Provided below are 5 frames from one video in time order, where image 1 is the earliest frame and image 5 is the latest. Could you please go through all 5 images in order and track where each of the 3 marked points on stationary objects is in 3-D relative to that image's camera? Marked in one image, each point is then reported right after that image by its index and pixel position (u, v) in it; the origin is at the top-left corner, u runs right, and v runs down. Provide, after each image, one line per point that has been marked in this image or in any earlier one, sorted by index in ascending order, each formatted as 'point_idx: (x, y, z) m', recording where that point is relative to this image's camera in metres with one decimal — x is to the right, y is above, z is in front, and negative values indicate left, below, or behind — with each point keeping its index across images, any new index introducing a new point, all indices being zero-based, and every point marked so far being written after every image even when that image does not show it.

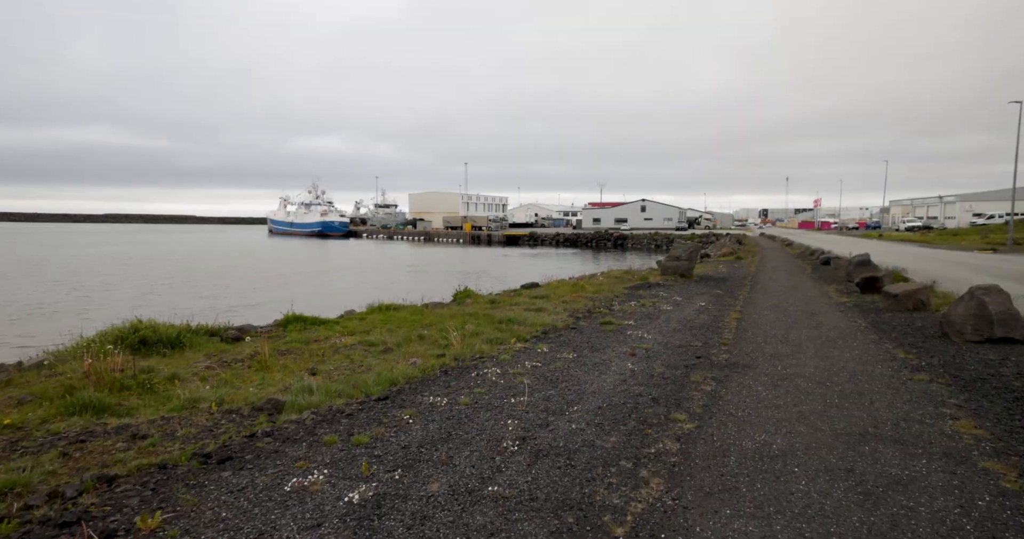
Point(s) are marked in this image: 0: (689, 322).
0: (+3.8, -1.1, +13.0) m
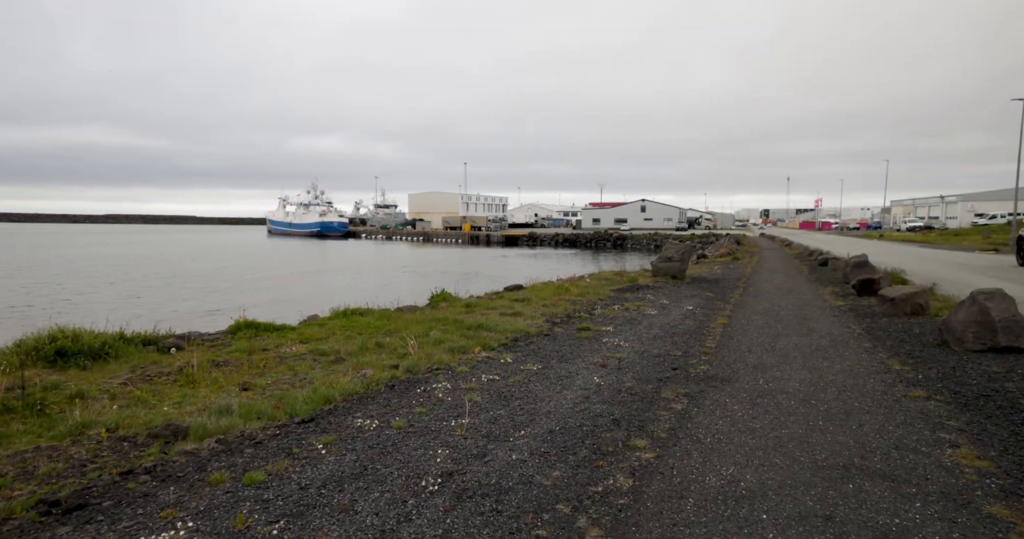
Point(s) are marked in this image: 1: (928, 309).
0: (+3.2, -1.2, +12.2) m
1: (+9.2, -0.9, +13.4) m
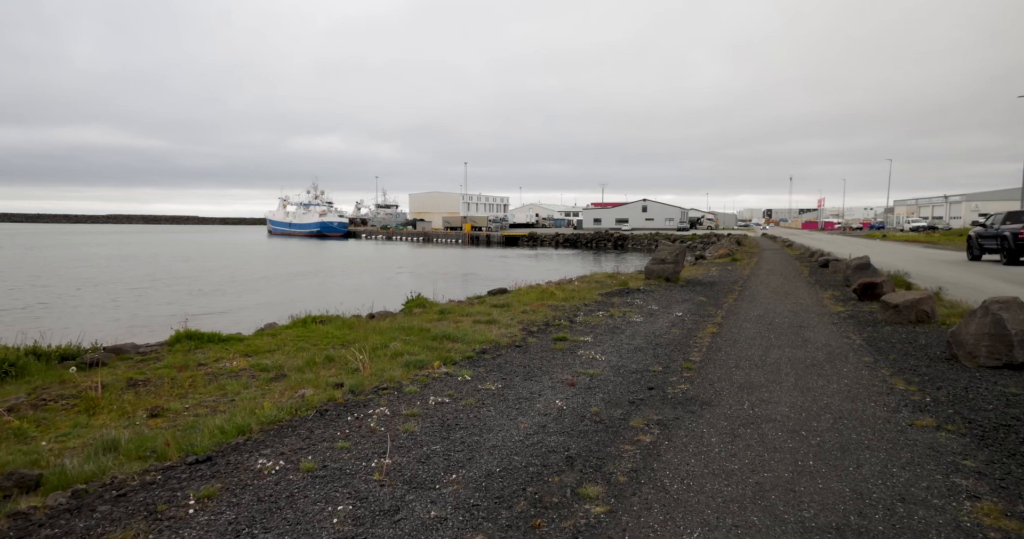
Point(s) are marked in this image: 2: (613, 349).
0: (+2.7, -1.3, +11.3) m
1: (+8.6, -1.0, +12.4) m
2: (+1.7, -1.3, +10.2) m
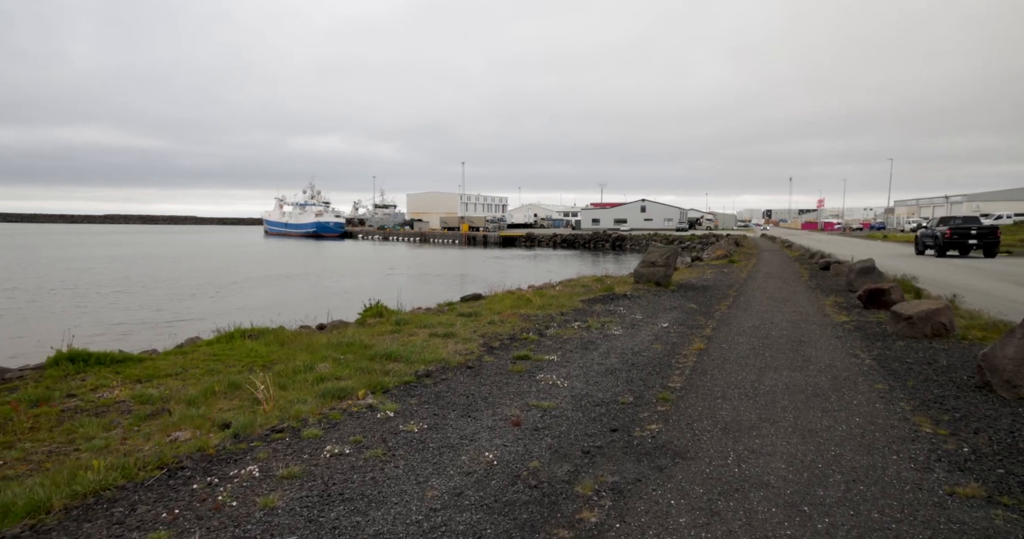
0: (+2.0, -1.4, +9.8) m
1: (+7.9, -1.1, +10.9) m
2: (+1.0, -1.4, +8.6) m
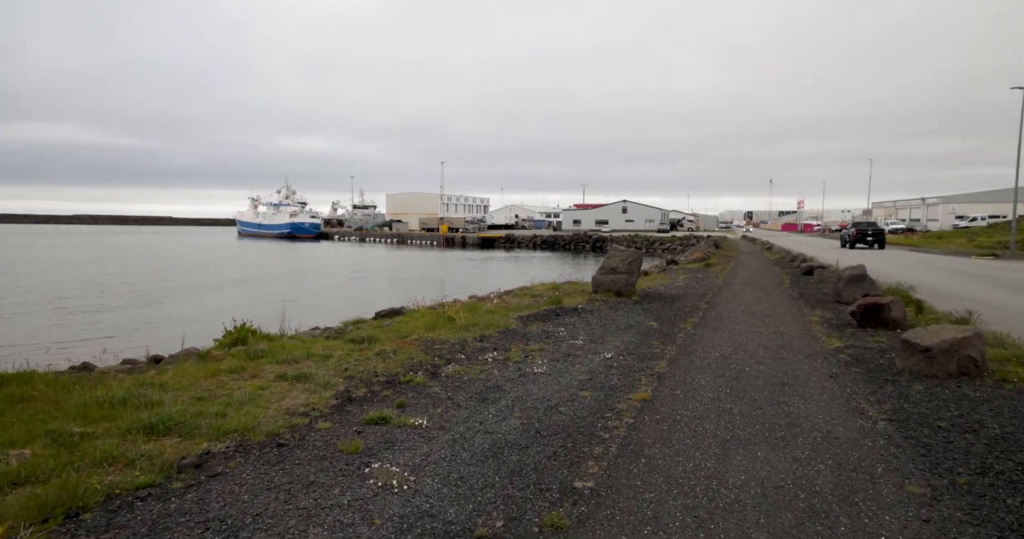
0: (+0.4, -1.6, +6.8) m
1: (+6.3, -1.3, +8.0) m
2: (-0.6, -1.7, +5.6) m
